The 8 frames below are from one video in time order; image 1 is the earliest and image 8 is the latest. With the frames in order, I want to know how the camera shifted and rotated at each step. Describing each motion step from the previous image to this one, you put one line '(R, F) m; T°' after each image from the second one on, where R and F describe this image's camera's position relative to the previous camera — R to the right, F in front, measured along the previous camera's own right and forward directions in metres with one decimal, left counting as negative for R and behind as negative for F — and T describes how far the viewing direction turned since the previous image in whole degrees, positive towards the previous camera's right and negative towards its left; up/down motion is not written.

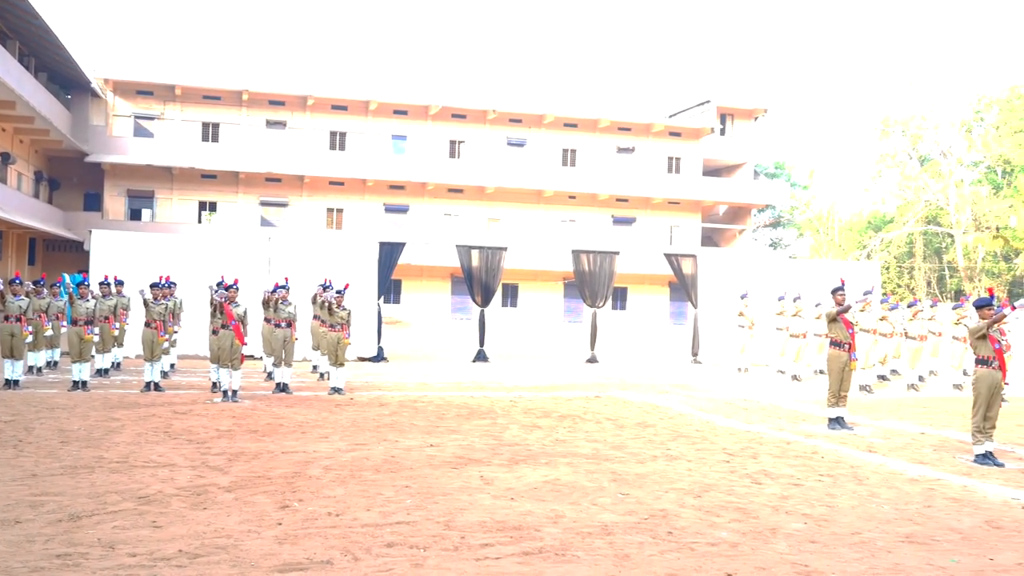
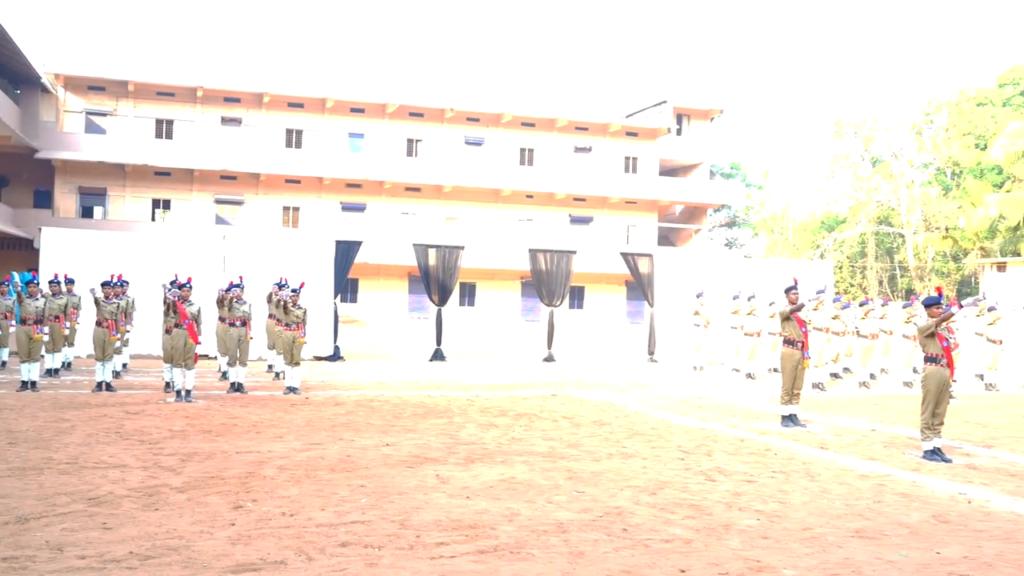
(0.0, 0.0) m; +2°
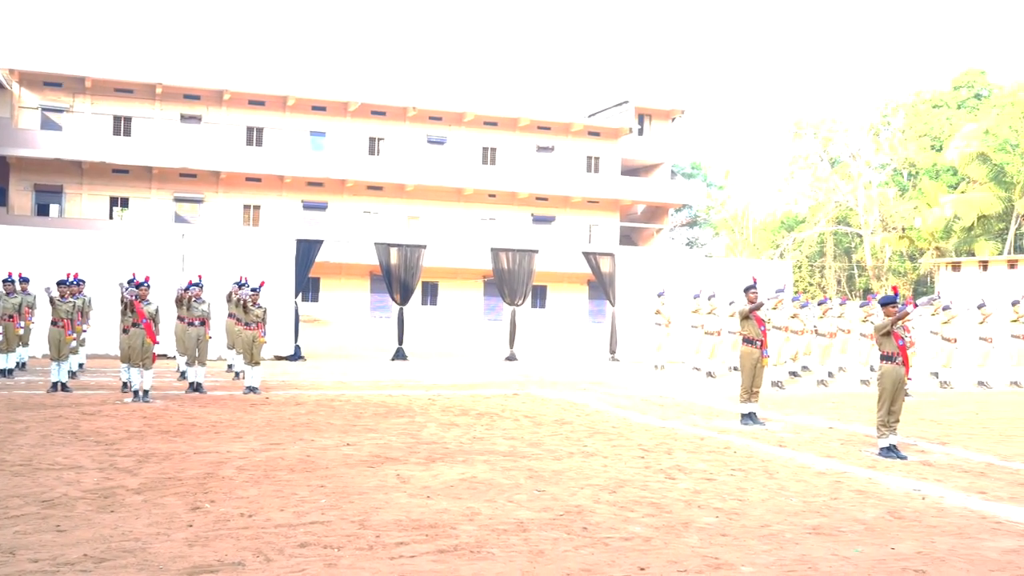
(0.0, 0.0) m; +2°
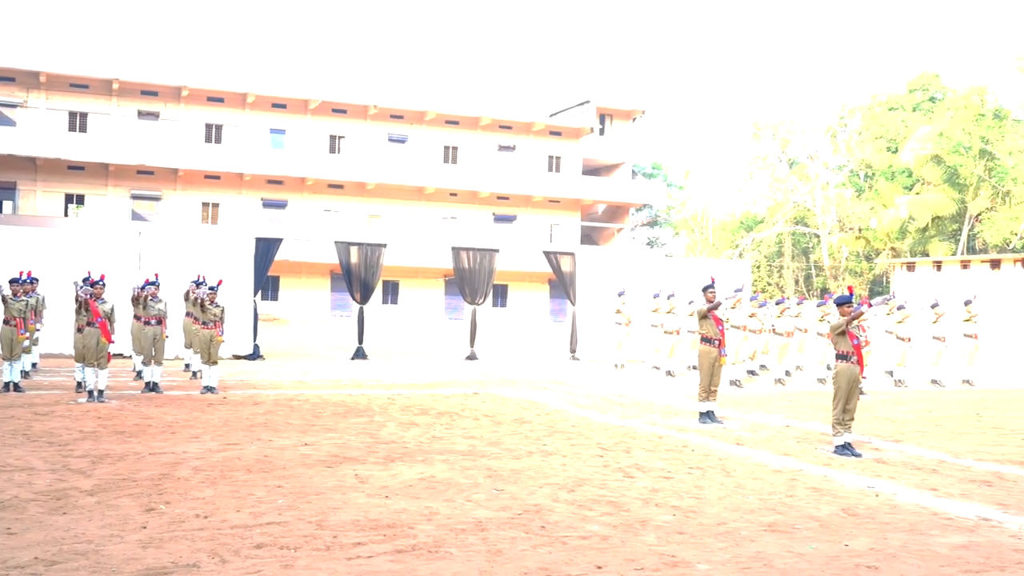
(0.0, 0.0) m; +2°
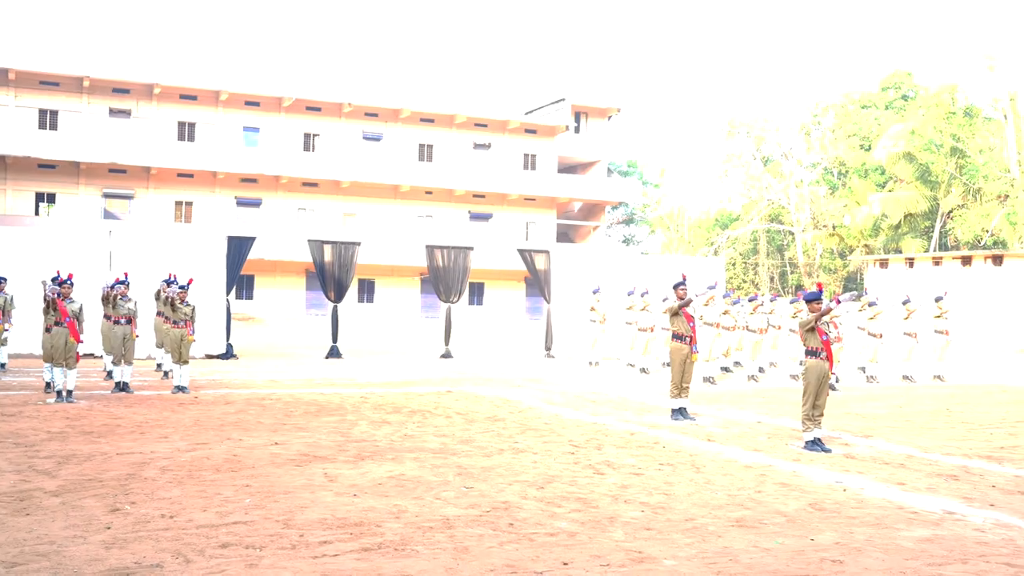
(+0.1, 0.0) m; +1°
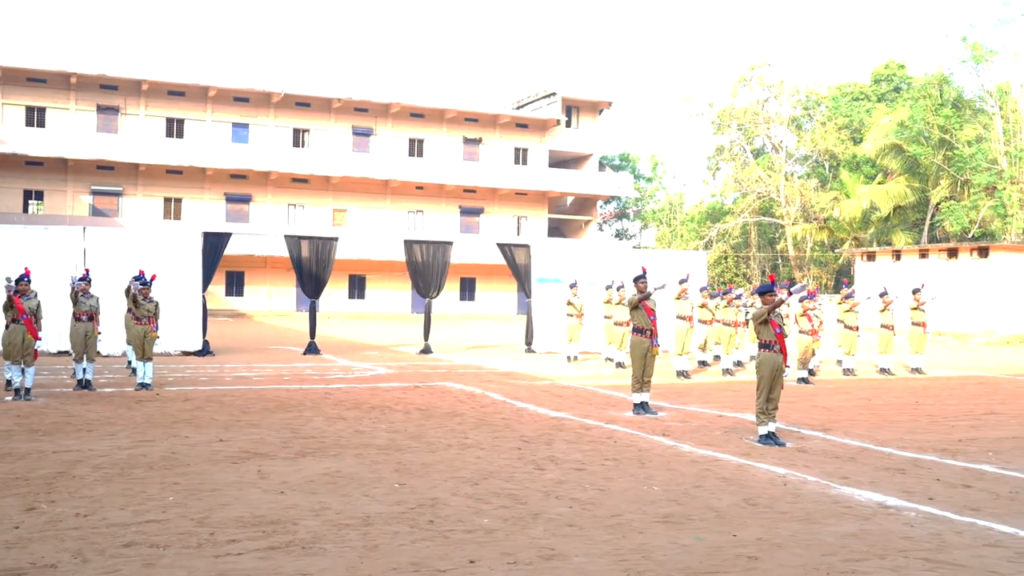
(+0.5, +0.1) m; 0°
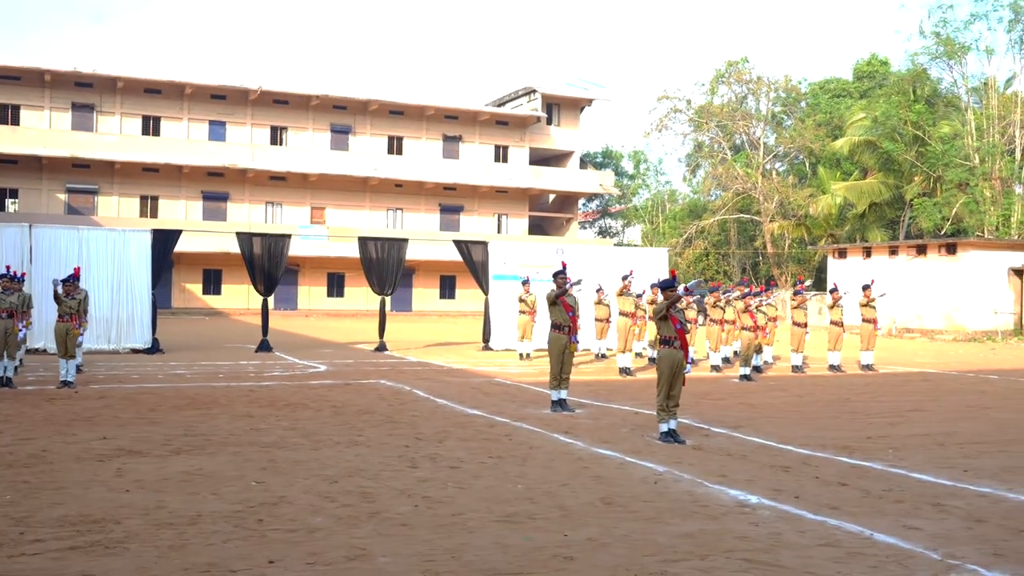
(+1.1, +0.2) m; 0°
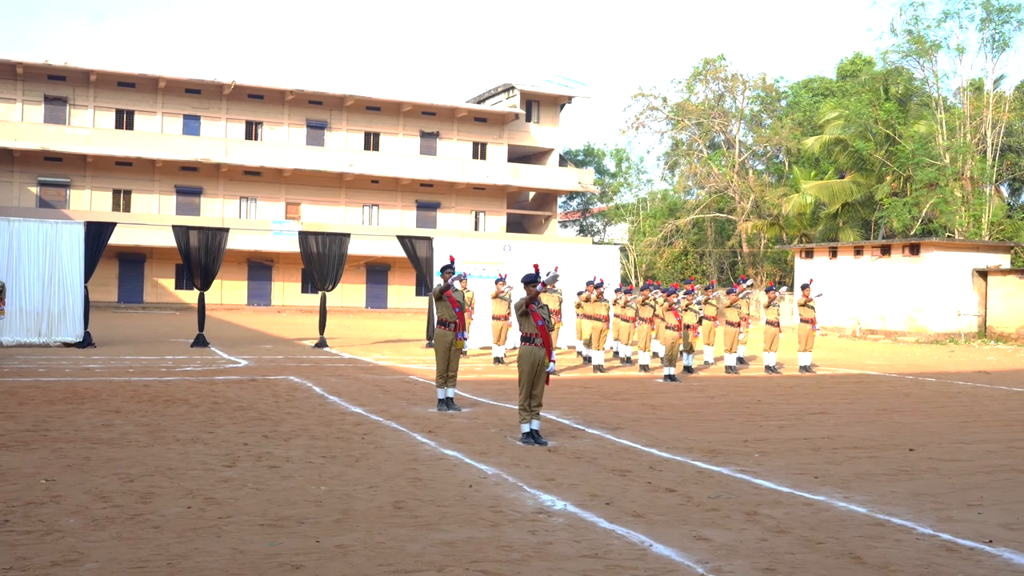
(+1.5, +0.4) m; 0°
